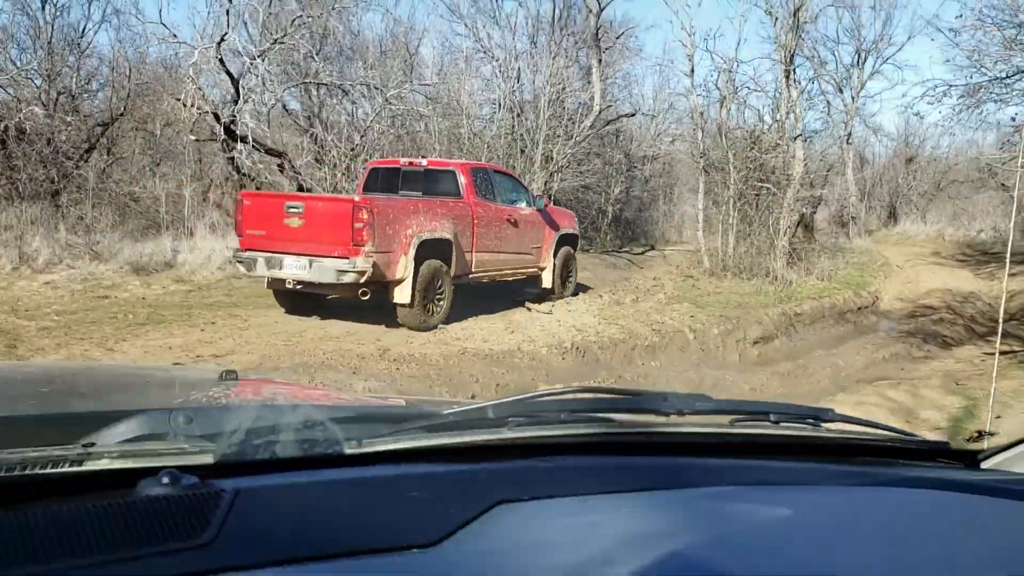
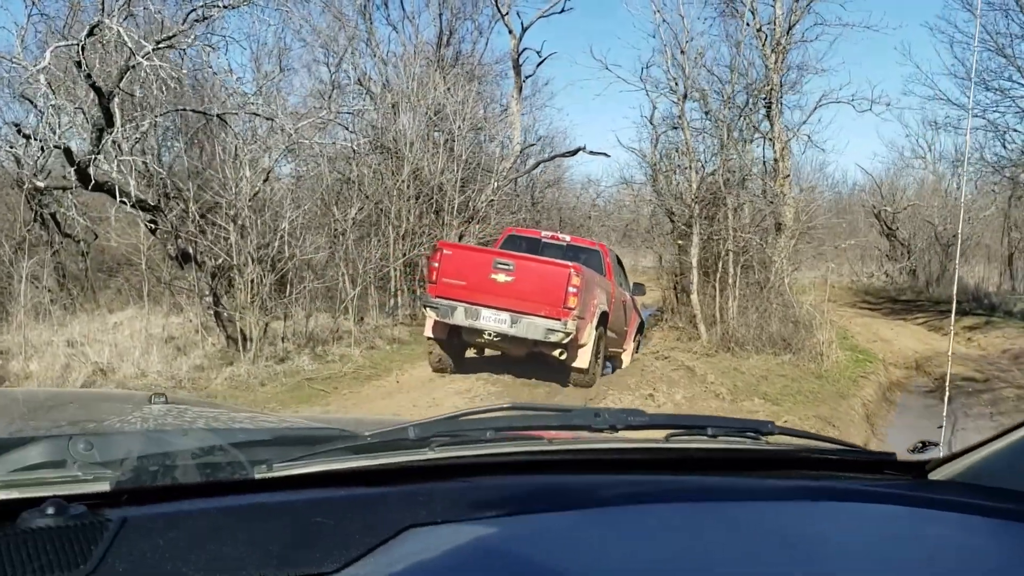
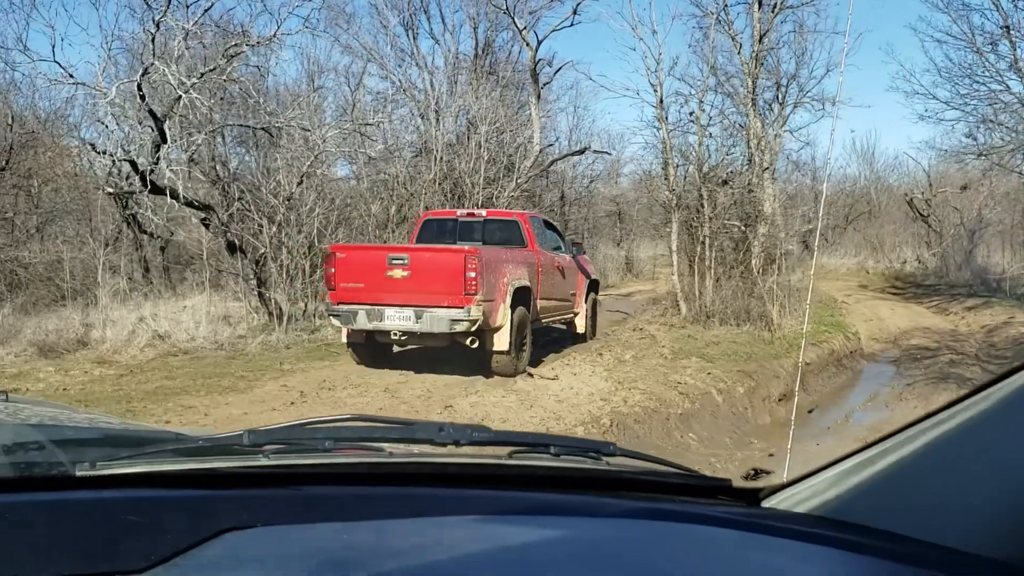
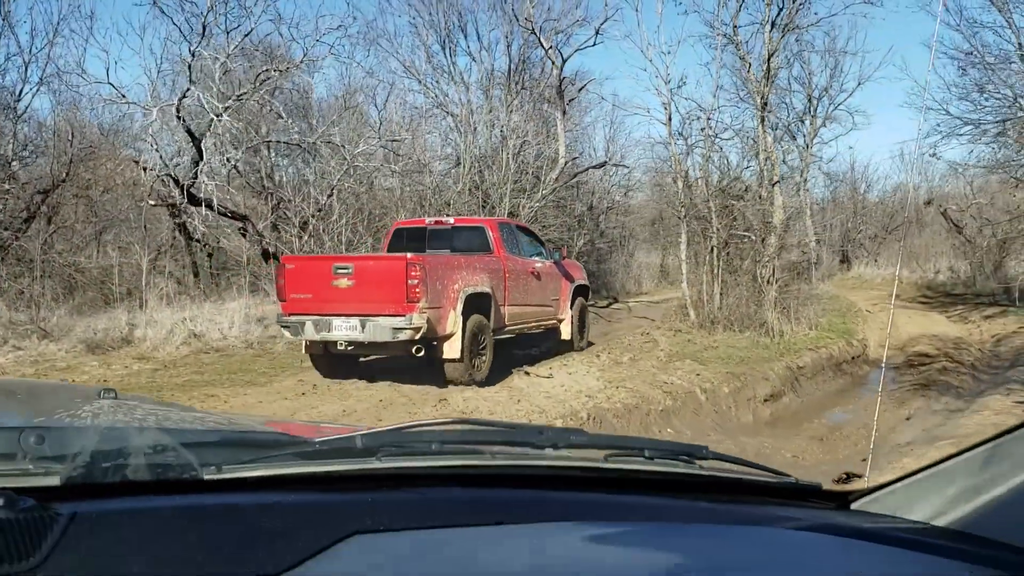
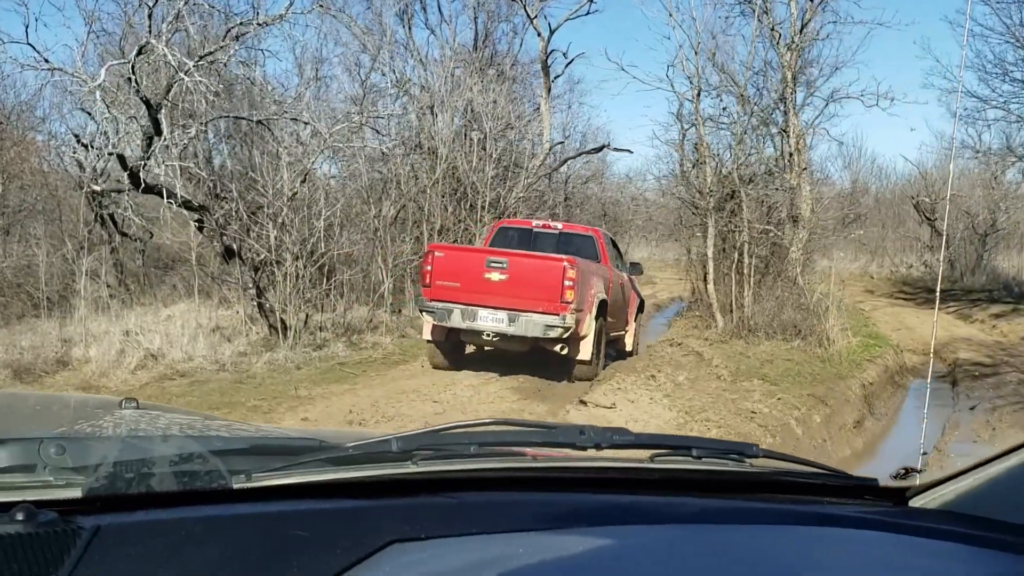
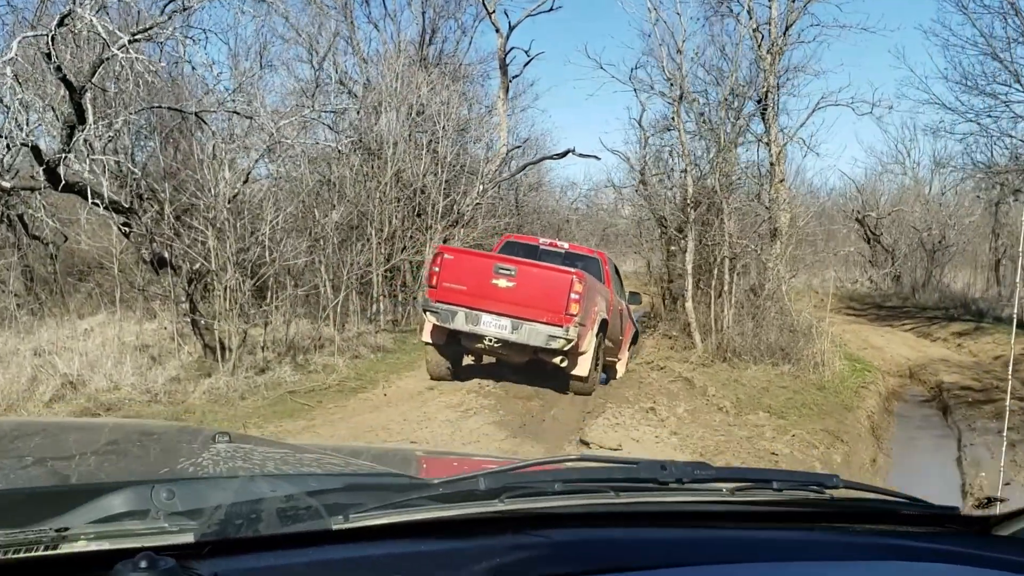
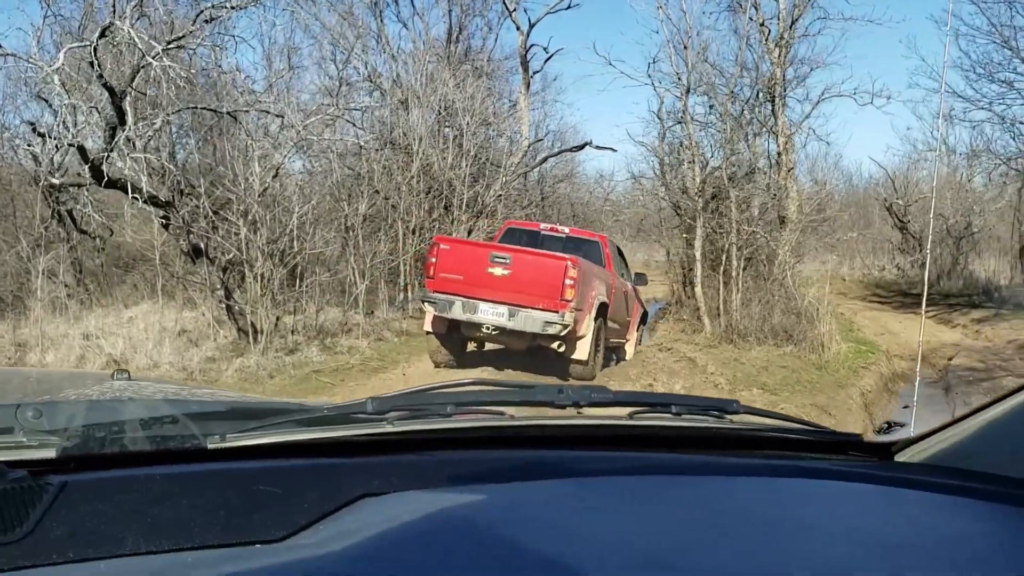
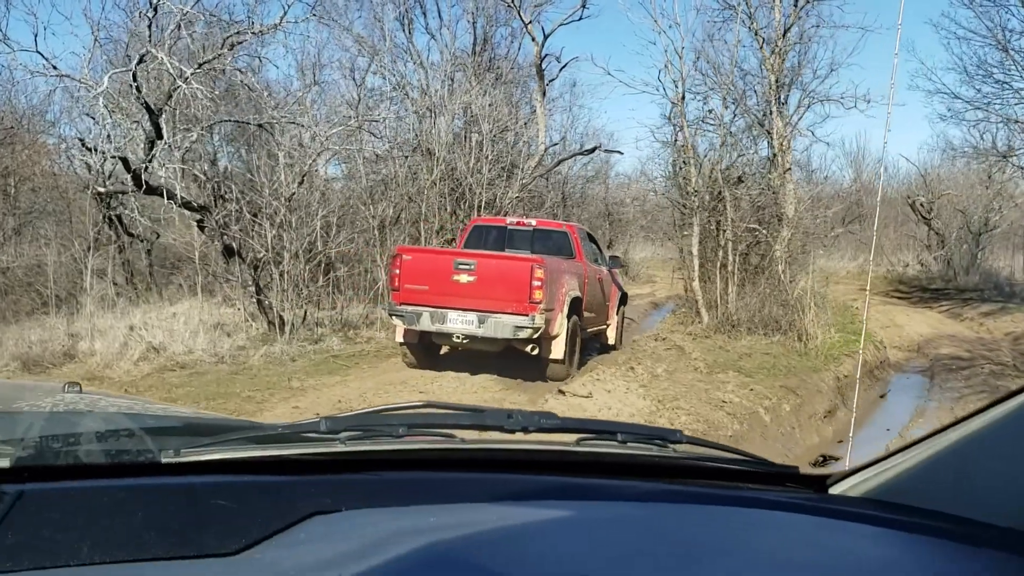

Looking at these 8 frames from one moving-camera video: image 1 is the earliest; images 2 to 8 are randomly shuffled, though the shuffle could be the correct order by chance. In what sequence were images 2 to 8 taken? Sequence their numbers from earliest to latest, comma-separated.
4, 3, 8, 5, 7, 2, 6
